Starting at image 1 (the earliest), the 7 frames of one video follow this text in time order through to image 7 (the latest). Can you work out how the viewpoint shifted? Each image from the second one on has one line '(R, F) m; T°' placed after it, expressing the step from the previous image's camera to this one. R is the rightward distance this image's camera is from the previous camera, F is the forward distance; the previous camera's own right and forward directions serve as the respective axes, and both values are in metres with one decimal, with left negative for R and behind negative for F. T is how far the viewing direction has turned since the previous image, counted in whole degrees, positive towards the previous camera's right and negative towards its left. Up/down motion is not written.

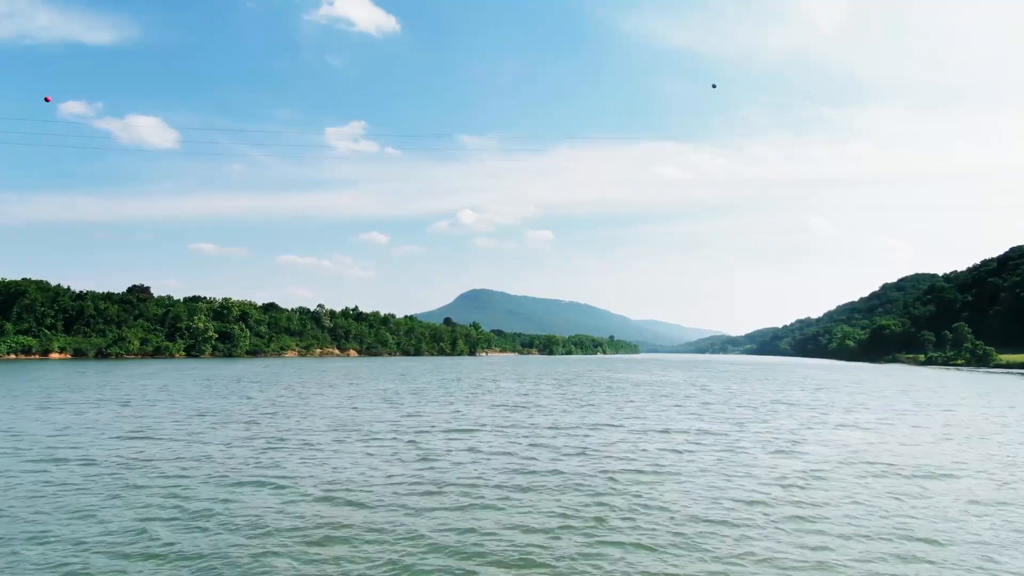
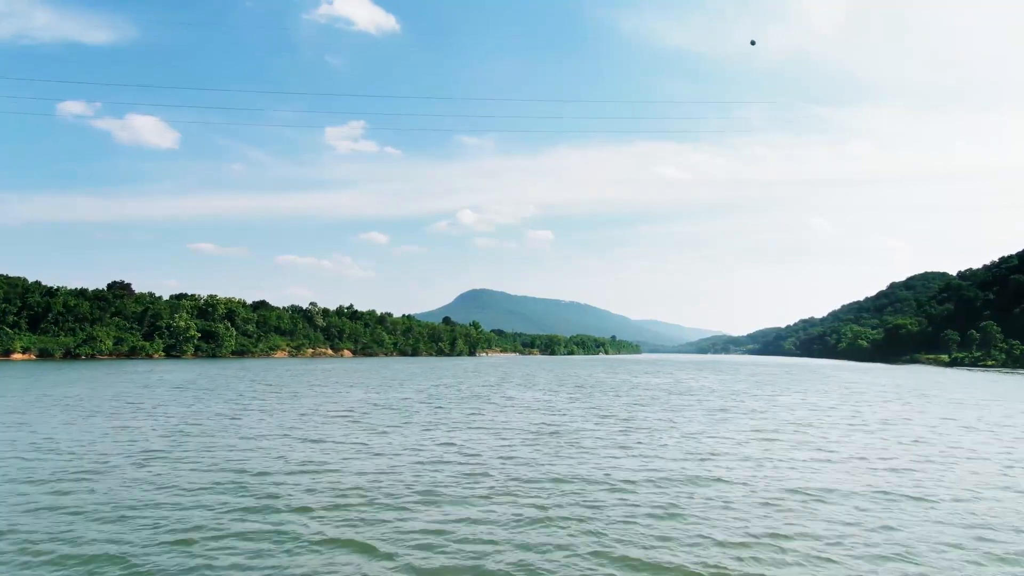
(-0.6, +8.9) m; 0°
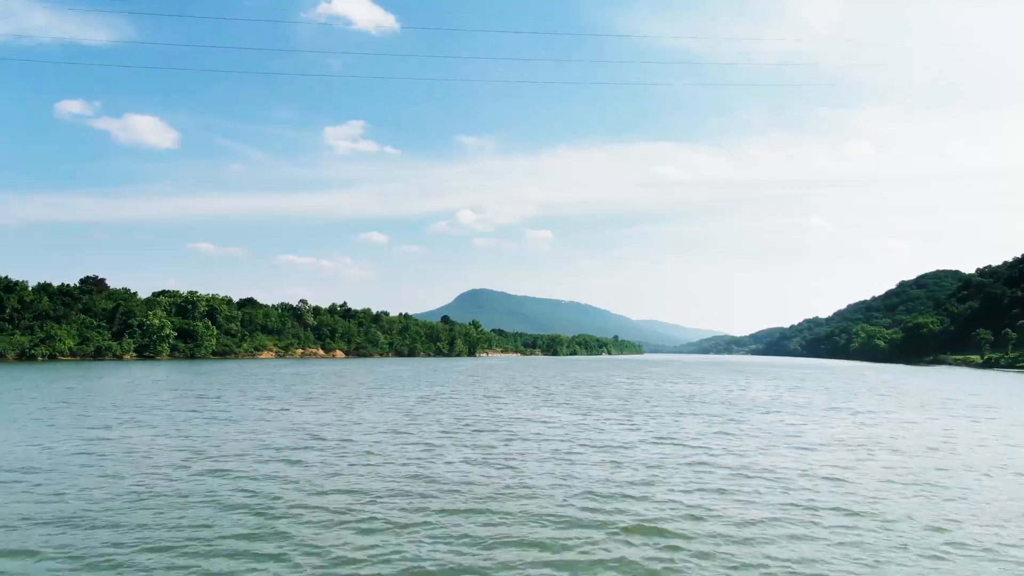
(-0.8, +10.8) m; 0°
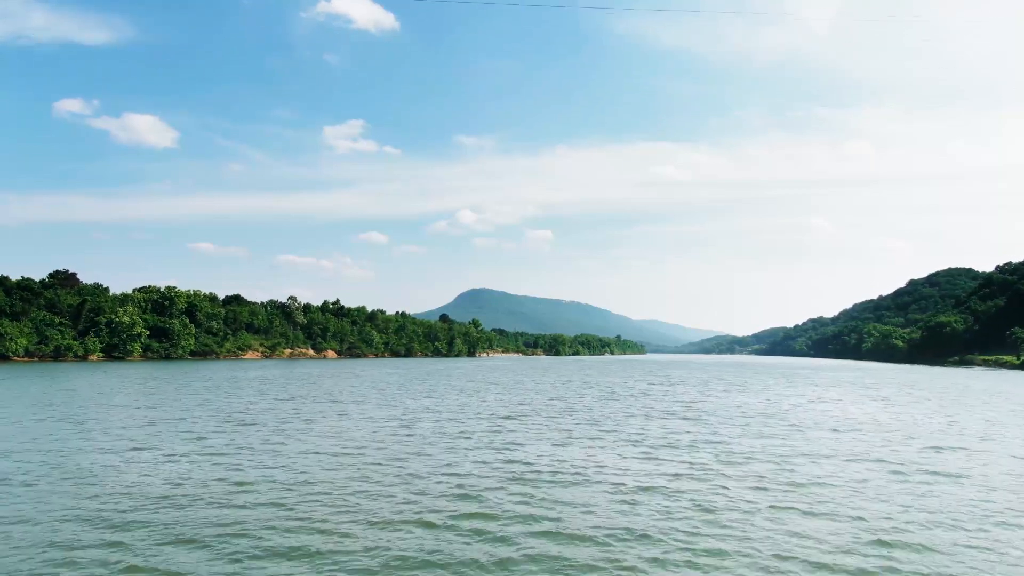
(-0.7, +10.4) m; 0°
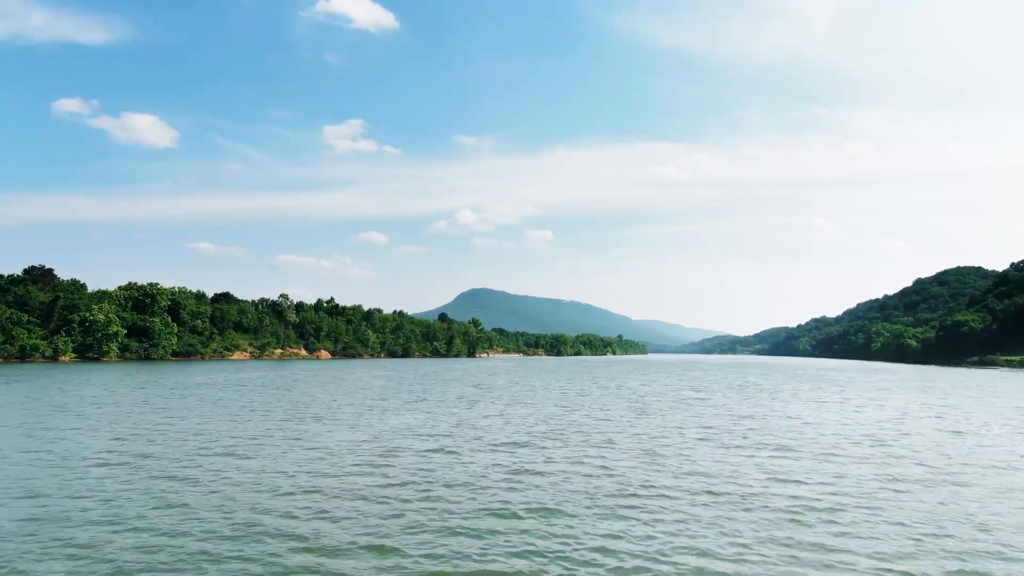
(-0.5, +7.3) m; 0°
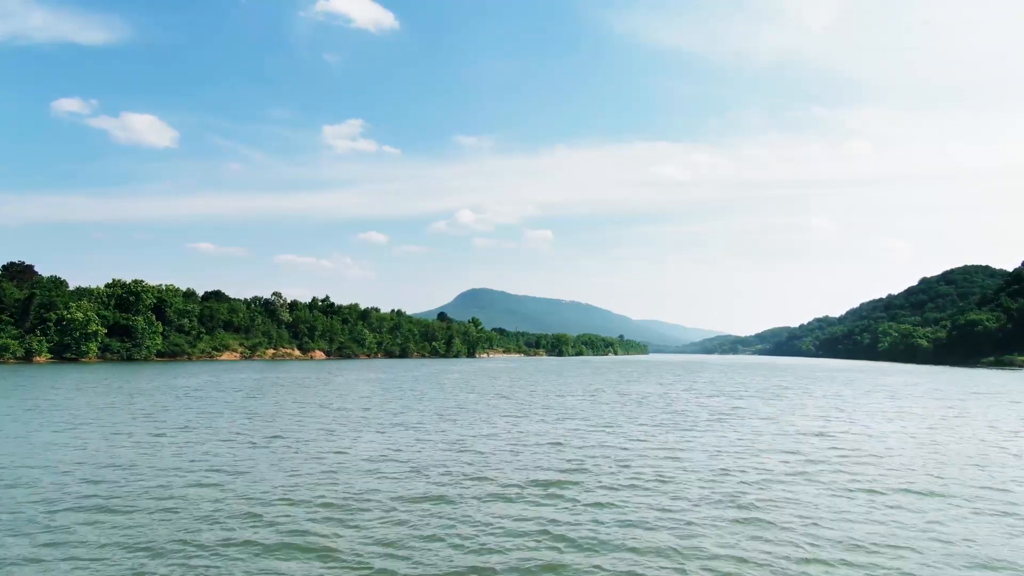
(-0.4, +5.6) m; 0°
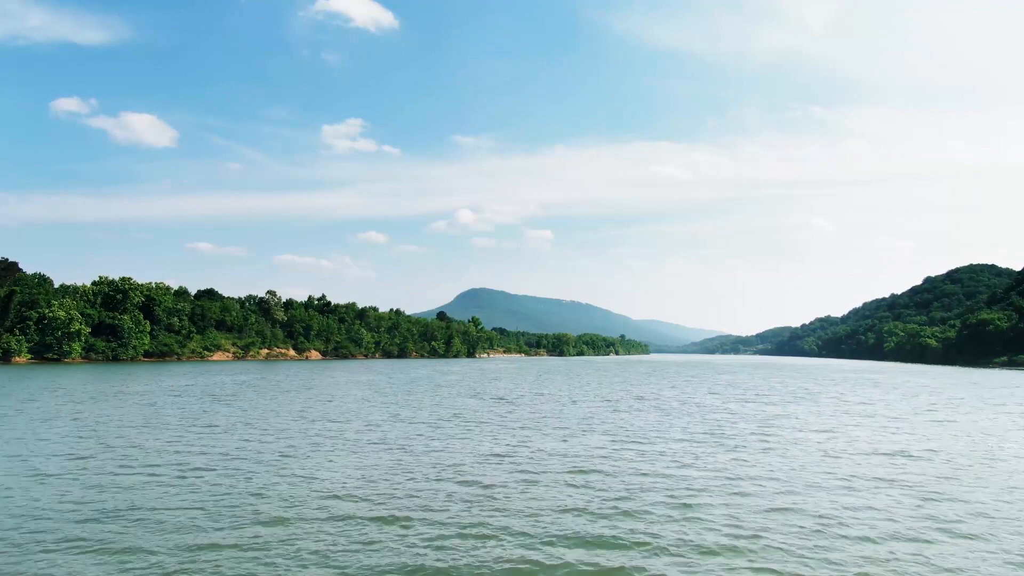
(-0.3, +4.3) m; 0°
